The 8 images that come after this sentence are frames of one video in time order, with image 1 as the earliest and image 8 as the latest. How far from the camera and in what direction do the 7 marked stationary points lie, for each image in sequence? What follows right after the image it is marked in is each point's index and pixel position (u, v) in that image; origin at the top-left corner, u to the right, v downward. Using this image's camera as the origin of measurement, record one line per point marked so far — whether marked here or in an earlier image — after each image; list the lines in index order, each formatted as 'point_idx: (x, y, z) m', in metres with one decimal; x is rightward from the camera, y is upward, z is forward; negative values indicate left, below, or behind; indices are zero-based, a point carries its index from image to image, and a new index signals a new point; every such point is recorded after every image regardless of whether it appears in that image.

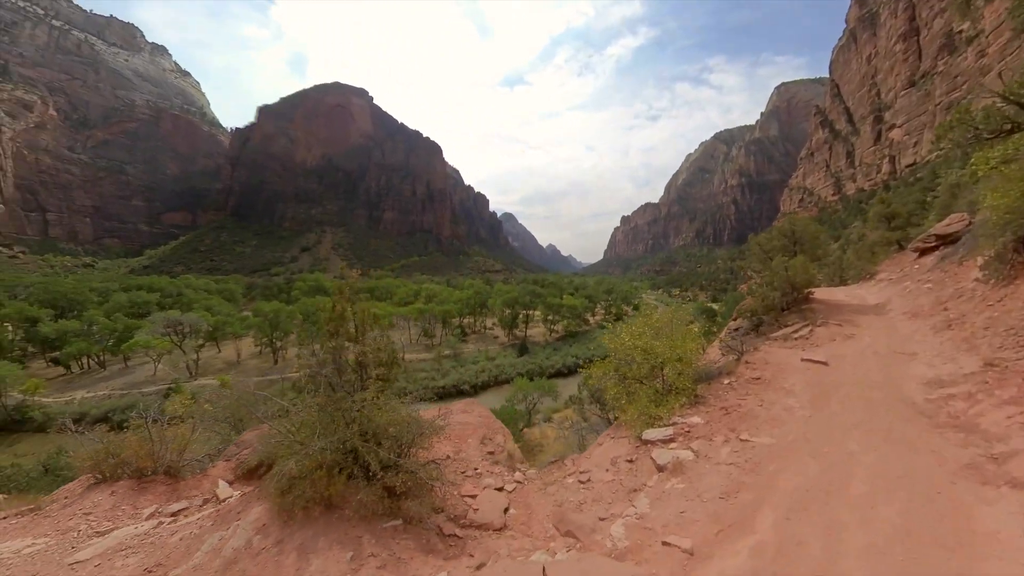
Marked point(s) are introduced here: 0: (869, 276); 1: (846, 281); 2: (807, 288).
0: (+12.5, +0.4, +14.2) m
1: (+12.9, +0.4, +15.7) m
2: (+7.7, +0.1, +10.7) m
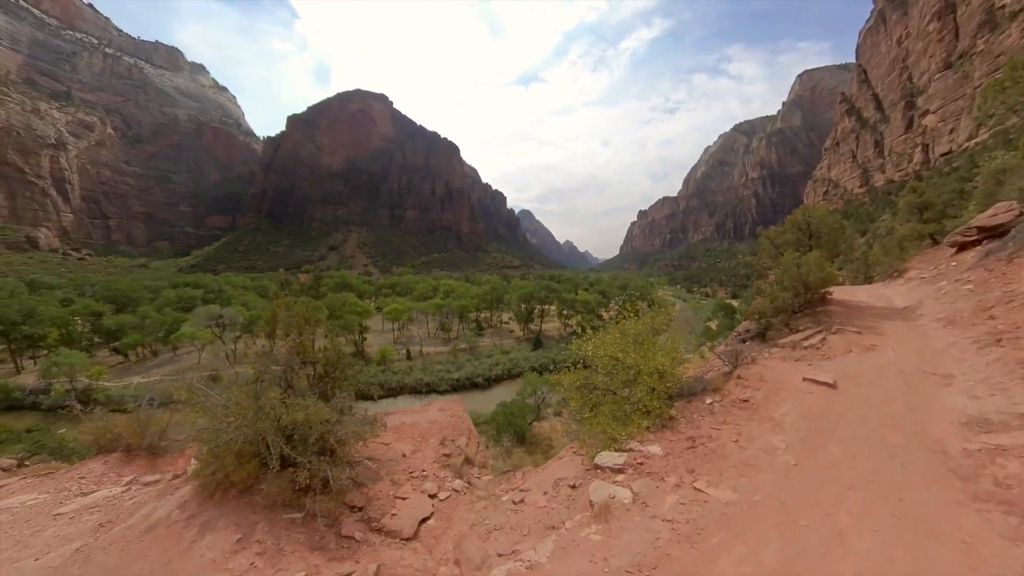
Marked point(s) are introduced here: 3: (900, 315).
0: (+12.2, +0.4, +12.9) m
1: (+12.7, +0.4, +14.3) m
2: (+7.3, +0.1, +9.5) m
3: (+7.8, -0.5, +8.2) m
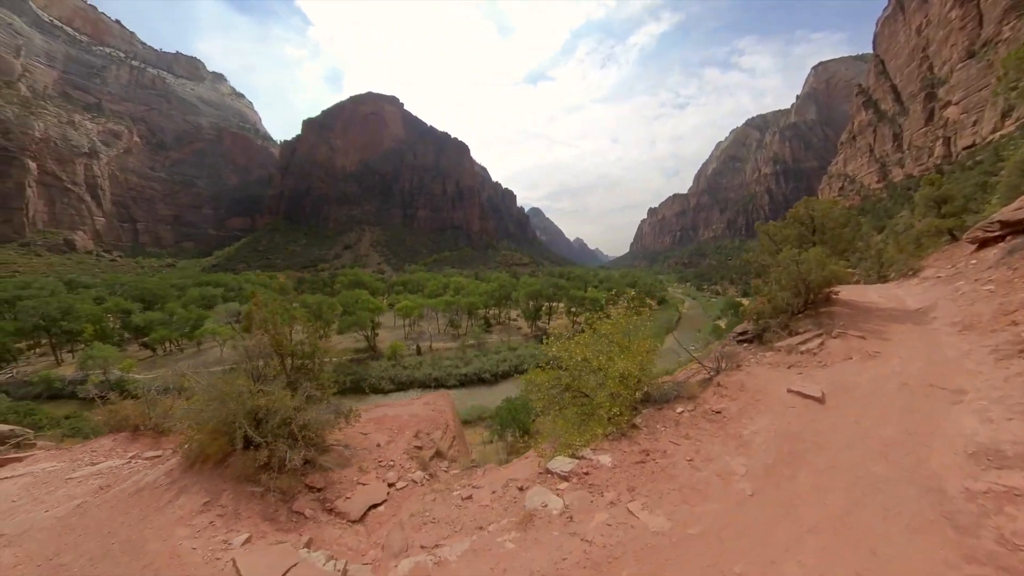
0: (+11.9, +0.4, +12.1) m
1: (+12.5, +0.4, +13.5) m
2: (+6.9, +0.1, +8.9) m
3: (+7.4, -0.6, +7.5) m
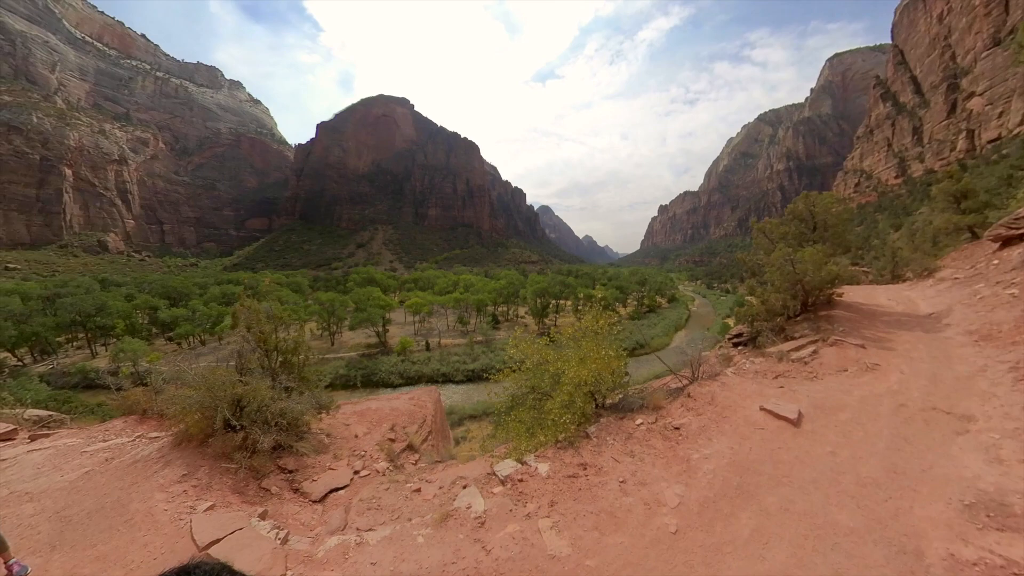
0: (+11.5, +0.4, +11.2) m
1: (+12.1, +0.4, +12.6) m
2: (+6.4, 0.0, +8.1) m
3: (+6.8, -0.6, +6.7) m
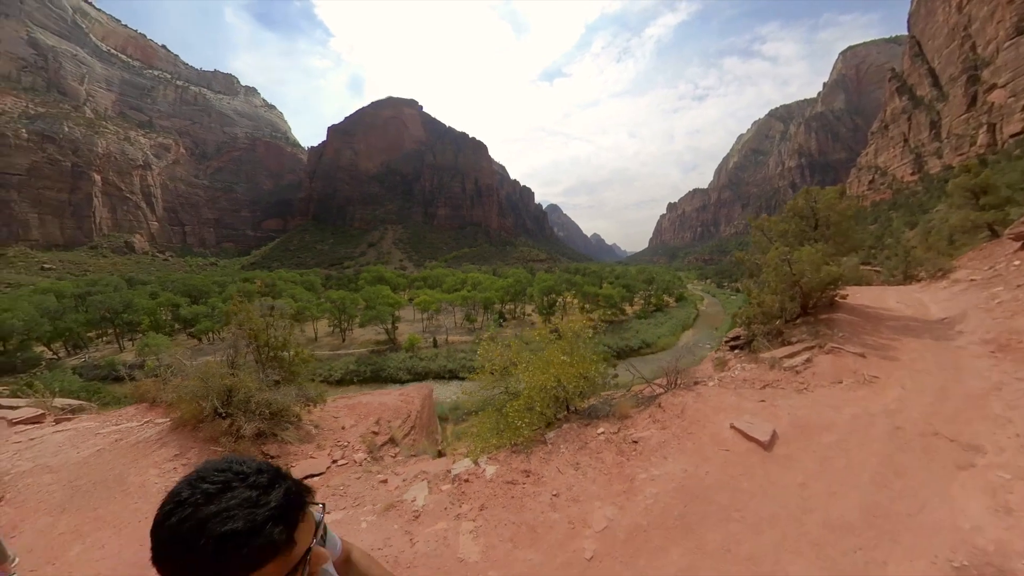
0: (+11.1, +0.4, +10.5) m
1: (+11.7, +0.3, +11.9) m
2: (+6.0, 0.0, +7.5) m
3: (+6.3, -0.6, +6.1) m
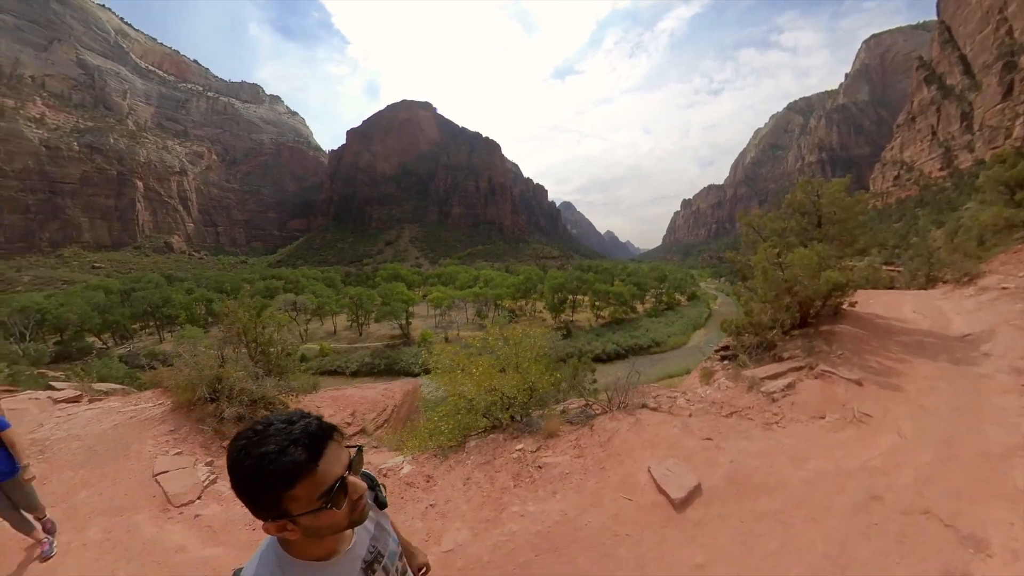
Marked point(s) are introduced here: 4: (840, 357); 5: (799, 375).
0: (+10.5, +0.2, +9.3) m
1: (+11.1, +0.2, +10.7) m
2: (+5.2, -0.2, +6.5) m
3: (+5.6, -0.8, +5.1) m
4: (+4.3, -0.9, +5.3) m
5: (+3.4, -1.0, +4.7) m
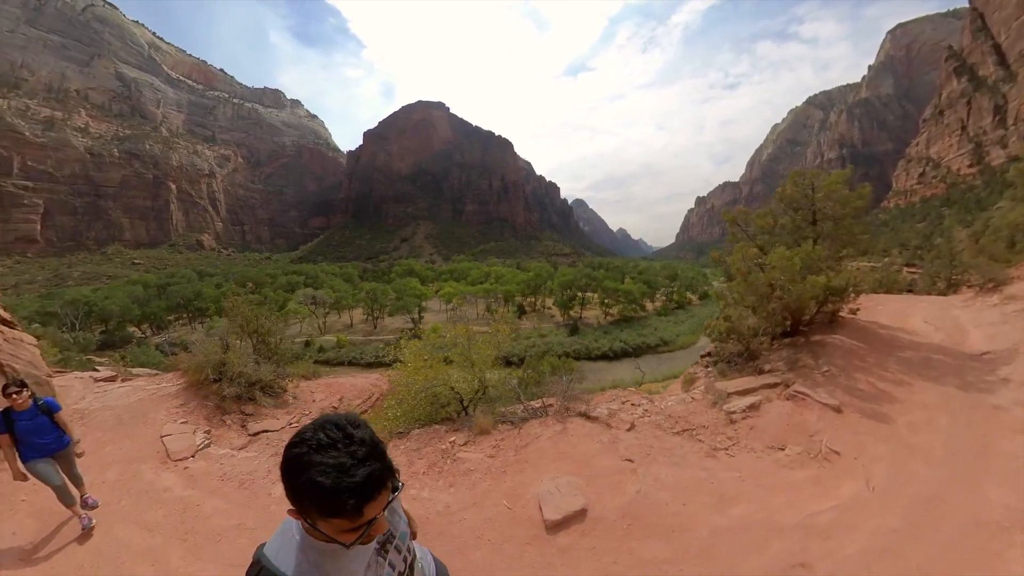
0: (+9.8, +0.1, +8.2) m
1: (+10.5, 0.0, +9.6) m
2: (+4.5, -0.2, +5.6) m
3: (+4.7, -0.9, +4.2) m
4: (+3.5, -1.0, +4.5) m
5: (+2.5, -1.1, +3.9) m
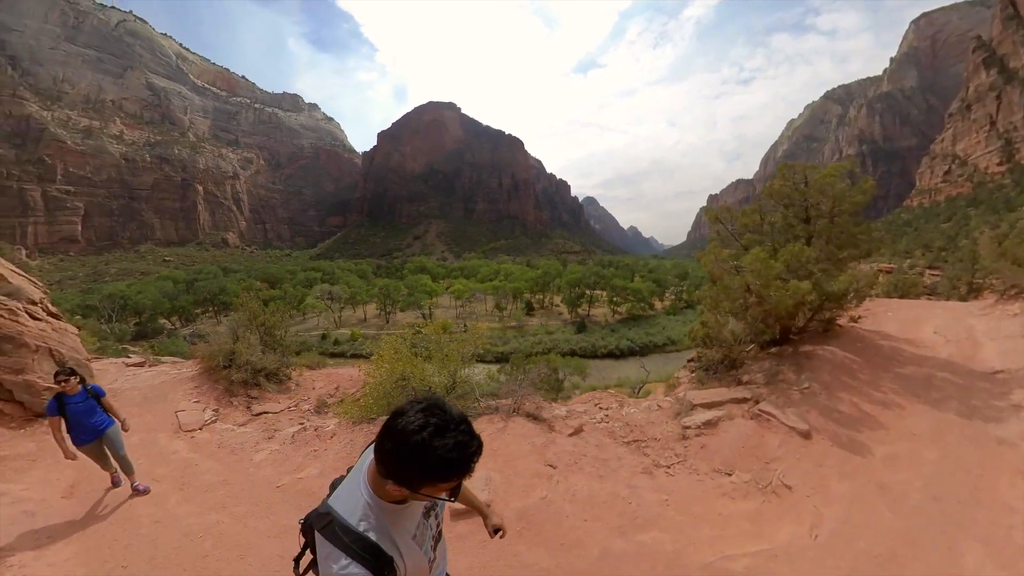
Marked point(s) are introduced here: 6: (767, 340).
0: (+9.3, 0.0, +7.5) m
1: (+10.1, -0.1, +8.8) m
2: (+3.9, -0.3, +5.1) m
3: (+4.1, -1.0, +3.6) m
4: (+2.9, -1.0, +3.9) m
5: (+1.9, -1.2, +3.3) m
6: (+3.1, -0.7, +5.0) m
